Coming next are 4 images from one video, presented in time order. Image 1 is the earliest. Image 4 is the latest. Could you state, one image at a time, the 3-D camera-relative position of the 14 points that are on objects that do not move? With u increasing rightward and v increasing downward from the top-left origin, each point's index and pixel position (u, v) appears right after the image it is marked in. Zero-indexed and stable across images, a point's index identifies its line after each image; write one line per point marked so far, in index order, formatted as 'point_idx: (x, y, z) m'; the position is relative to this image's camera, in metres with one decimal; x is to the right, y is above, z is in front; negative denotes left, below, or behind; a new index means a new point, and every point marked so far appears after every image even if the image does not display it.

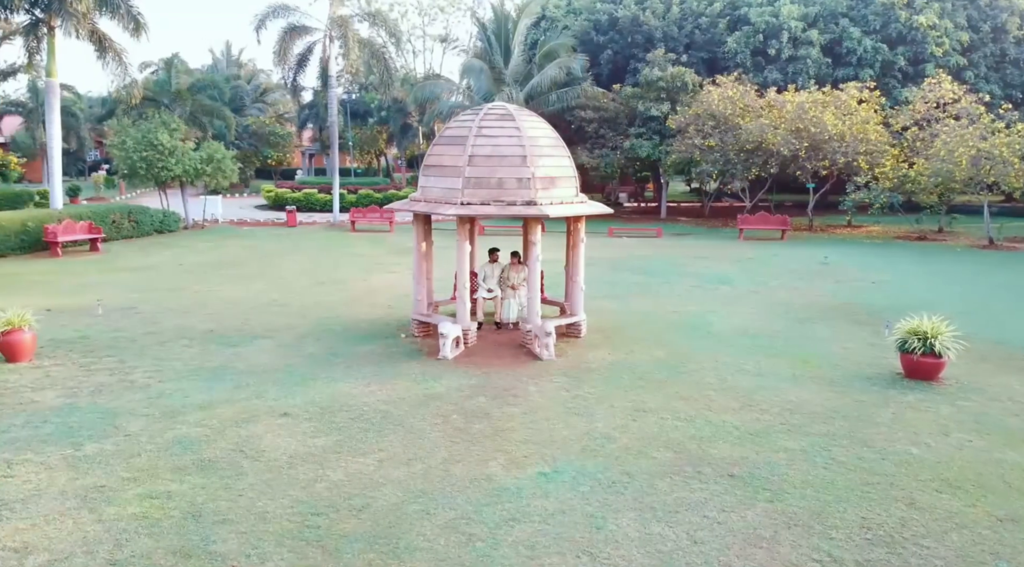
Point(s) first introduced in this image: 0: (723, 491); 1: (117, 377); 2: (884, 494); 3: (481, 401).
0: (+1.6, -1.6, +5.6) m
1: (-4.7, -1.1, +8.7) m
2: (+2.8, -1.6, +5.5) m
3: (-0.3, -1.2, +7.7) m
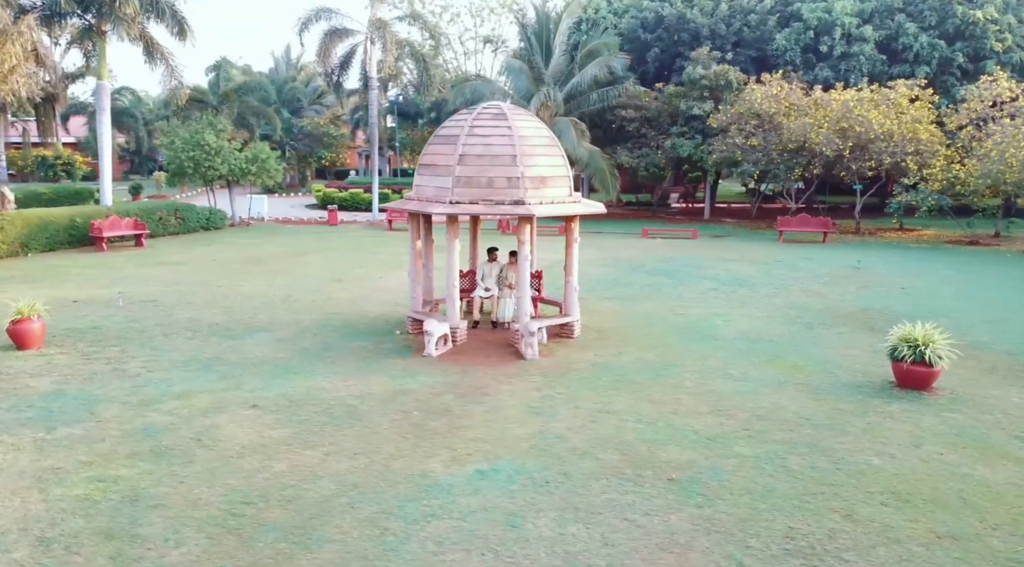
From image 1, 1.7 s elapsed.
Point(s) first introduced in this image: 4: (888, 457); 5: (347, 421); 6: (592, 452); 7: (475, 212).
0: (+1.1, -1.6, +5.4) m
1: (-5.0, -1.0, +9.1) m
2: (+2.2, -1.6, +5.3) m
3: (-0.7, -1.2, +7.7) m
4: (+3.2, -1.5, +6.2) m
5: (-1.6, -1.3, +7.0) m
6: (+0.7, -1.4, +6.3) m
7: (-0.5, +0.9, +9.6) m
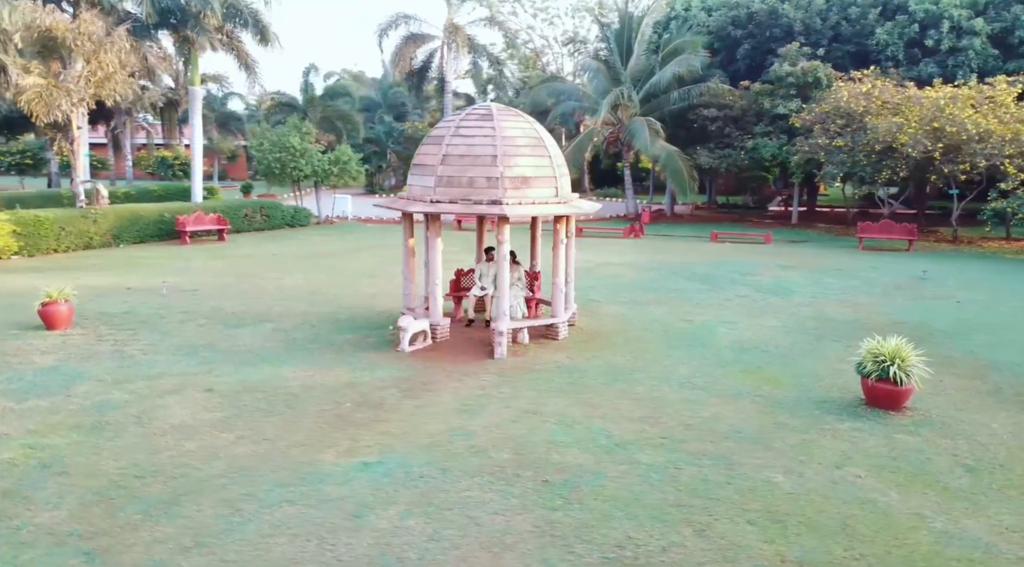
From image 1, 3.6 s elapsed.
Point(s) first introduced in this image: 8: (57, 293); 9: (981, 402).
0: (0.0, -1.6, +5.4) m
1: (-5.4, -0.9, +9.9) m
2: (+1.2, -1.6, +5.1) m
3: (-1.4, -1.2, +7.9) m
4: (+2.3, -1.5, +5.8) m
5: (-2.3, -1.3, +7.3) m
6: (-0.2, -1.4, +6.3) m
7: (-0.8, +1.0, +9.7) m
8: (-6.8, -0.1, +10.8) m
9: (+5.1, -1.3, +7.9) m
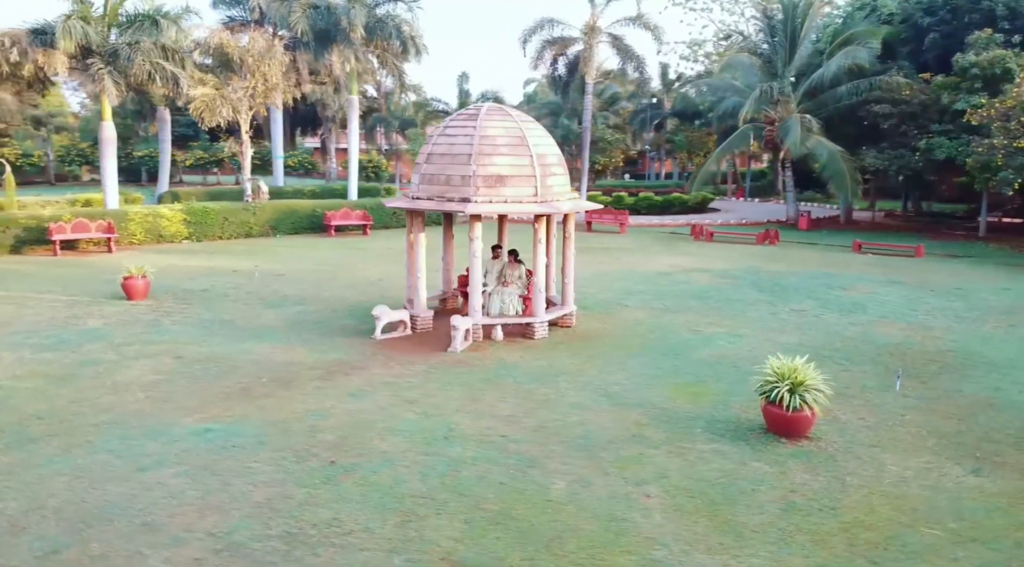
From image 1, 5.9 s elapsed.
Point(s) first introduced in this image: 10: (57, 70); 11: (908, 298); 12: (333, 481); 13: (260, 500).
0: (-1.7, -1.5, +5.8) m
1: (-5.6, -0.5, +11.7) m
2: (-0.8, -1.6, +5.2) m
3: (-2.4, -1.0, +8.6) m
4: (+0.5, -1.6, +5.6) m
5: (-3.5, -1.1, +8.3) m
6: (-1.7, -1.3, +6.7) m
7: (-1.2, +1.1, +10.2) m
8: (-6.7, +0.2, +12.9) m
9: (+3.8, -1.5, +6.8) m
10: (-12.5, +5.9, +19.9) m
11: (+7.7, -0.3, +14.3) m
12: (-1.4, -1.5, +5.6) m
13: (-1.8, -1.6, +5.3) m
